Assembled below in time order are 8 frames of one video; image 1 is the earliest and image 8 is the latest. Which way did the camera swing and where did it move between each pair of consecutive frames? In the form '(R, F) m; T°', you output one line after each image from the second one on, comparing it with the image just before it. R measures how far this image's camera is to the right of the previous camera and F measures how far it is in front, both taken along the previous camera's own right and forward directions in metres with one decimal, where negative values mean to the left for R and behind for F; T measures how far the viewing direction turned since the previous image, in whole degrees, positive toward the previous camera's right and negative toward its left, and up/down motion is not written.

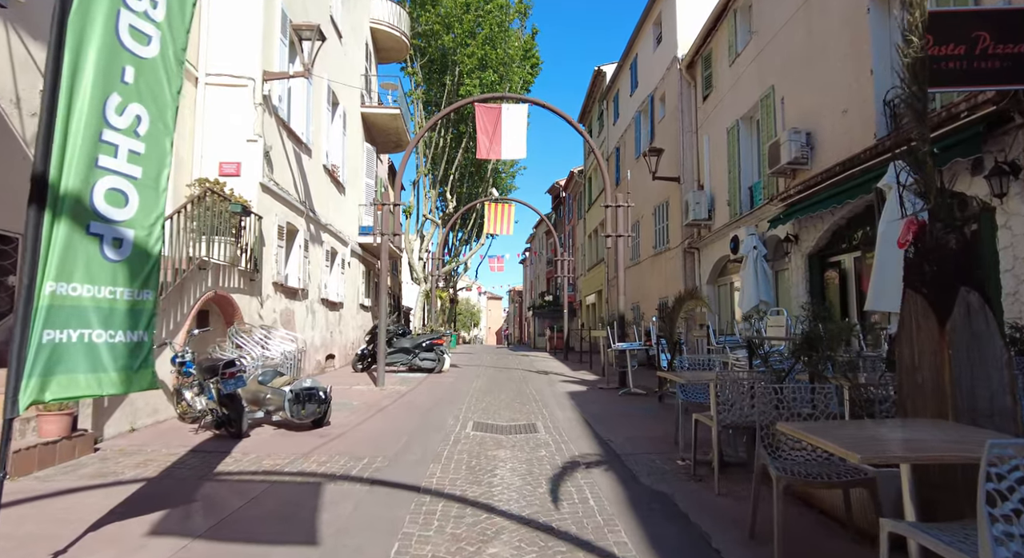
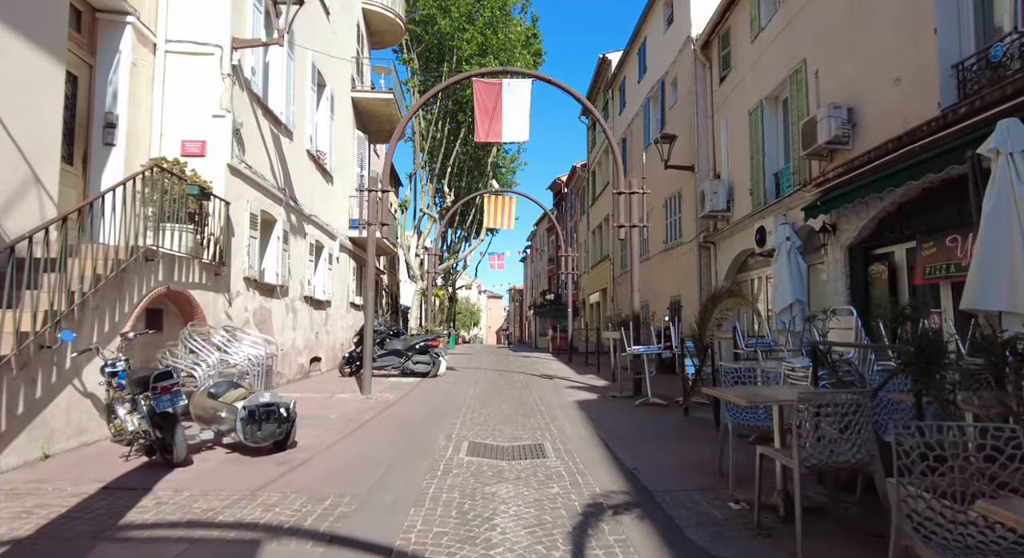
(0.0, +1.2) m; 0°
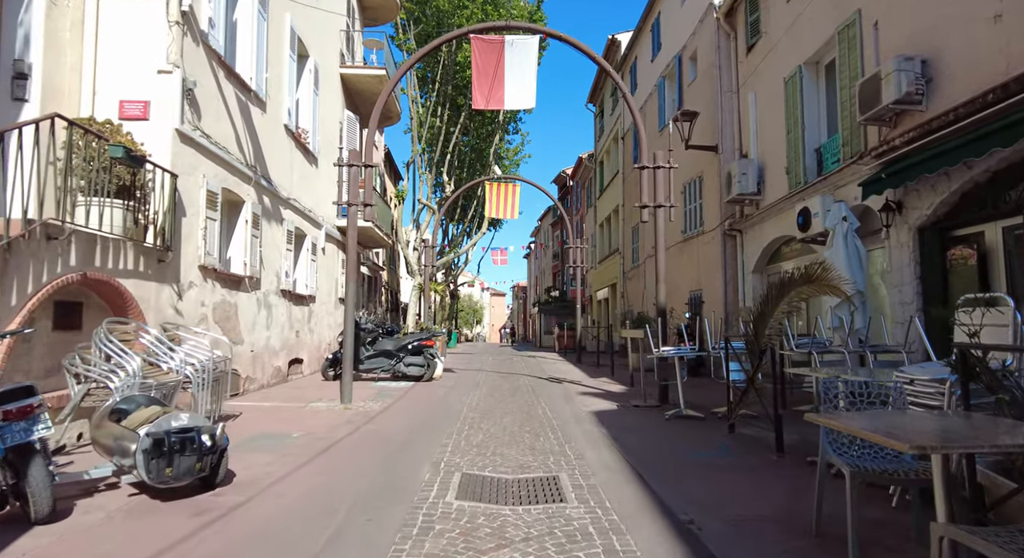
(0.0, +1.5) m; 0°
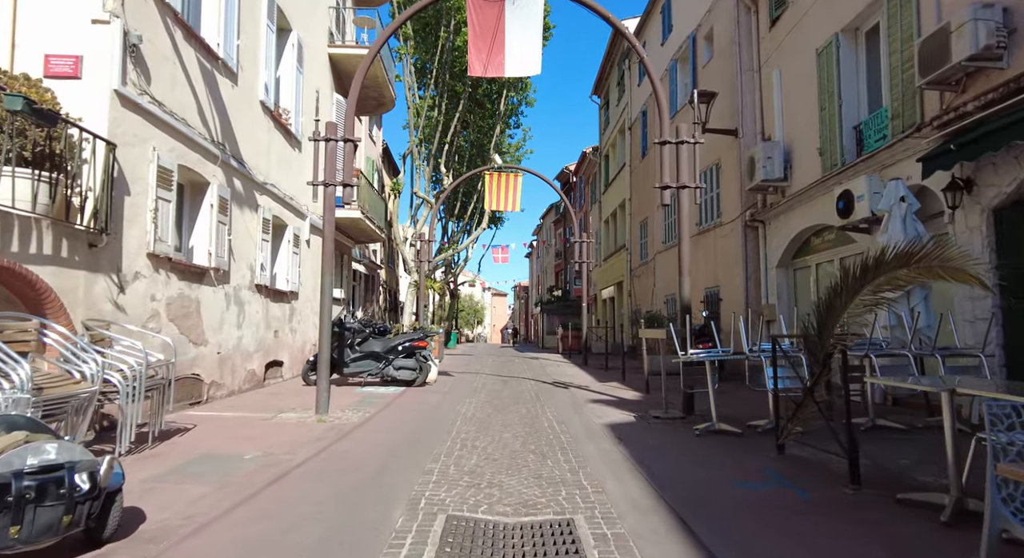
(0.0, +1.2) m; 0°
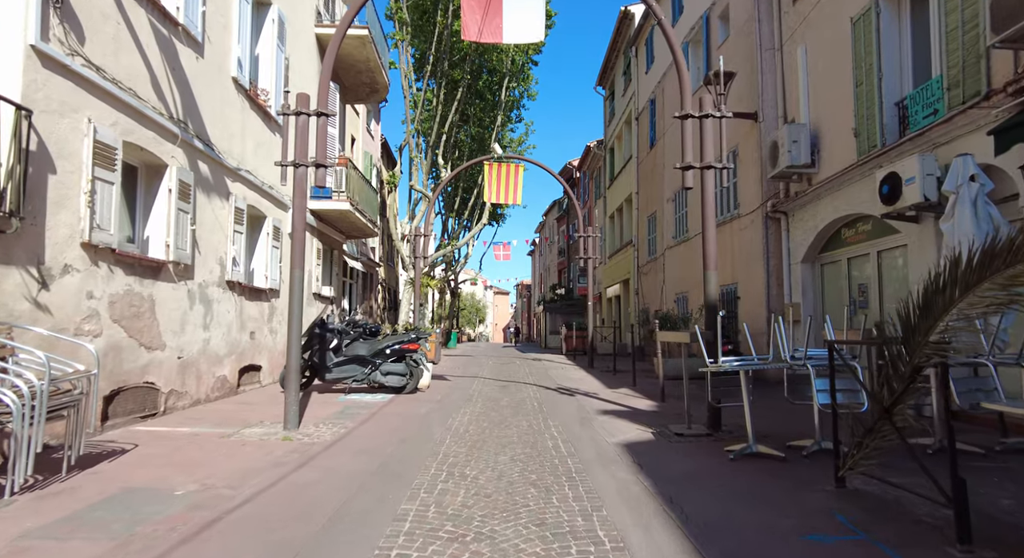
(0.0, +1.0) m; 0°
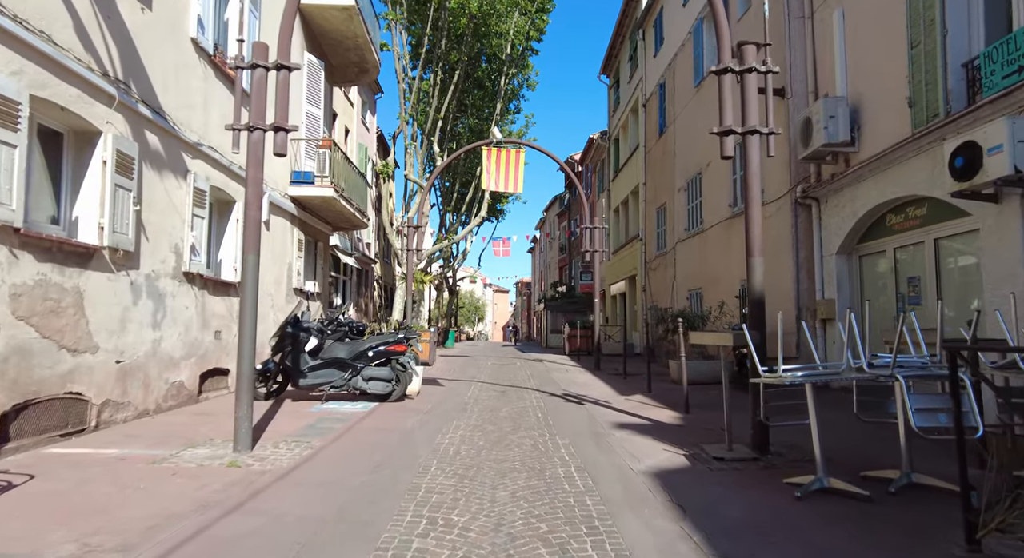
(0.0, +1.2) m; 0°
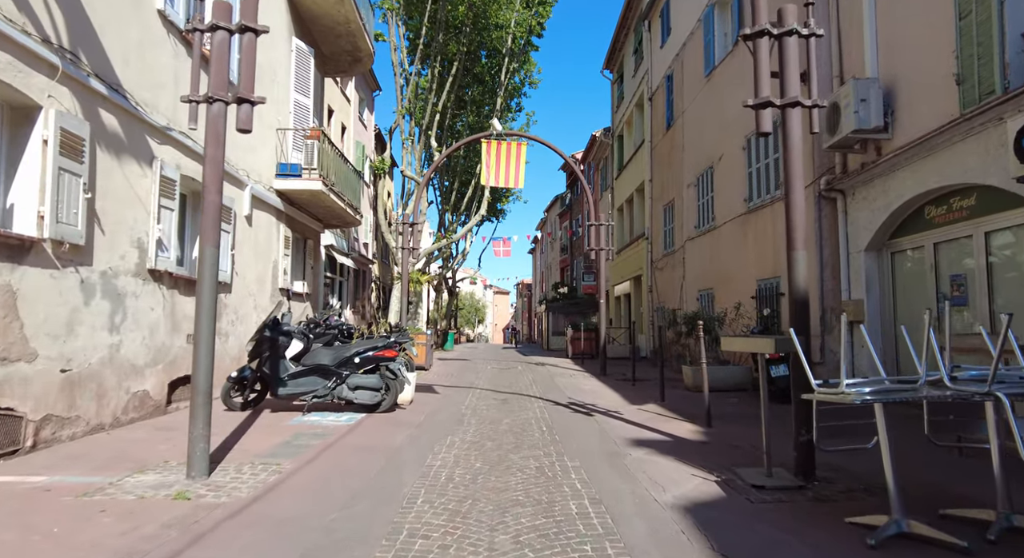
(0.0, +0.8) m; 0°
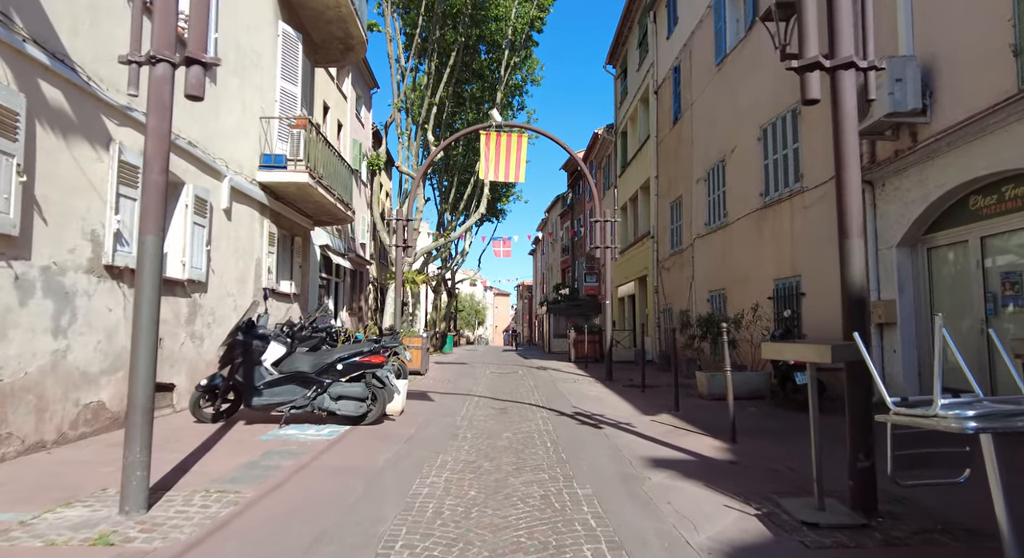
(0.0, +0.8) m; 0°
